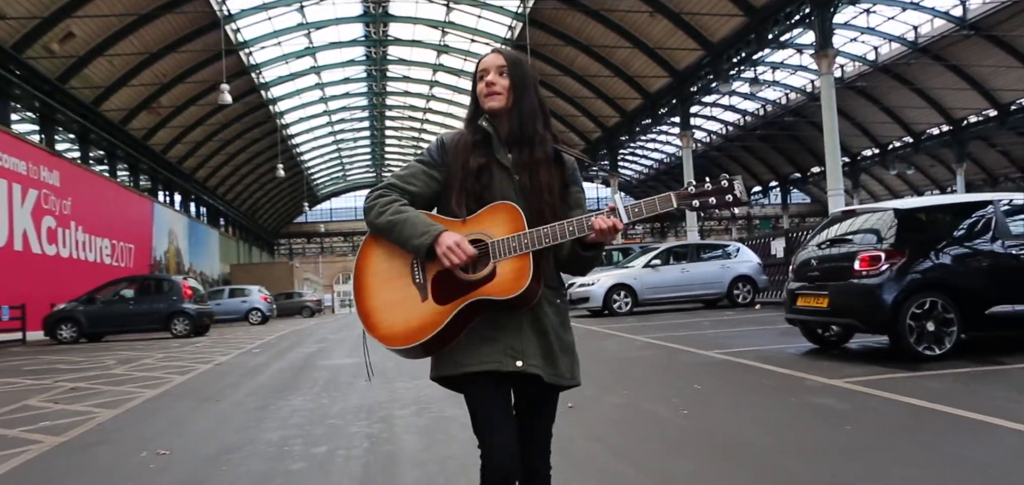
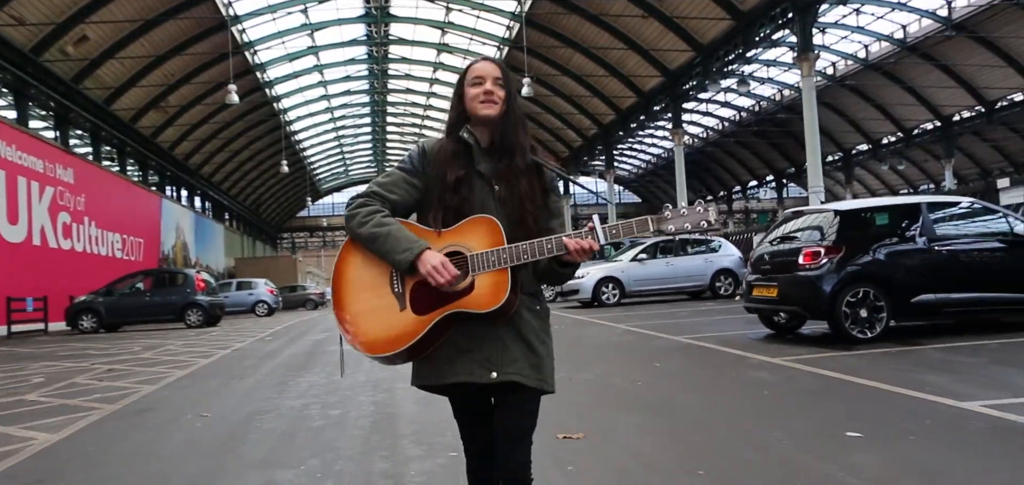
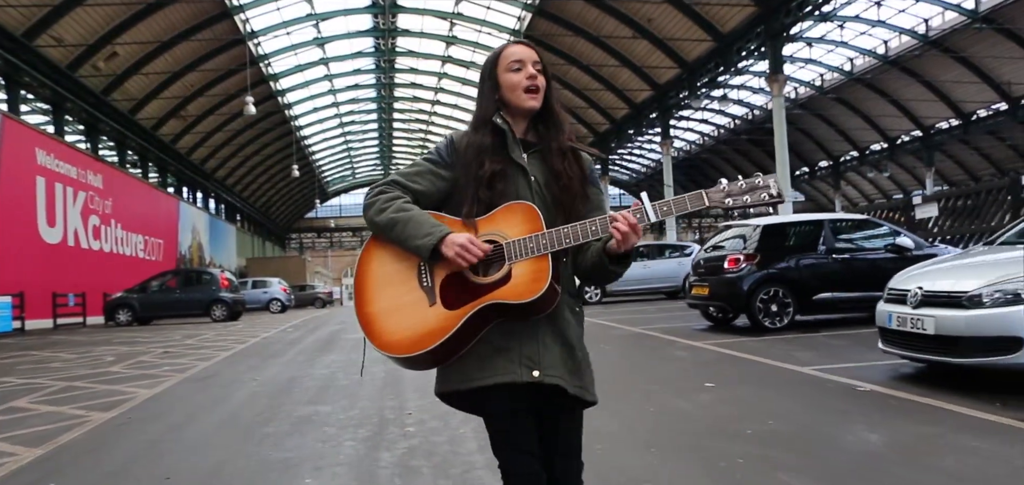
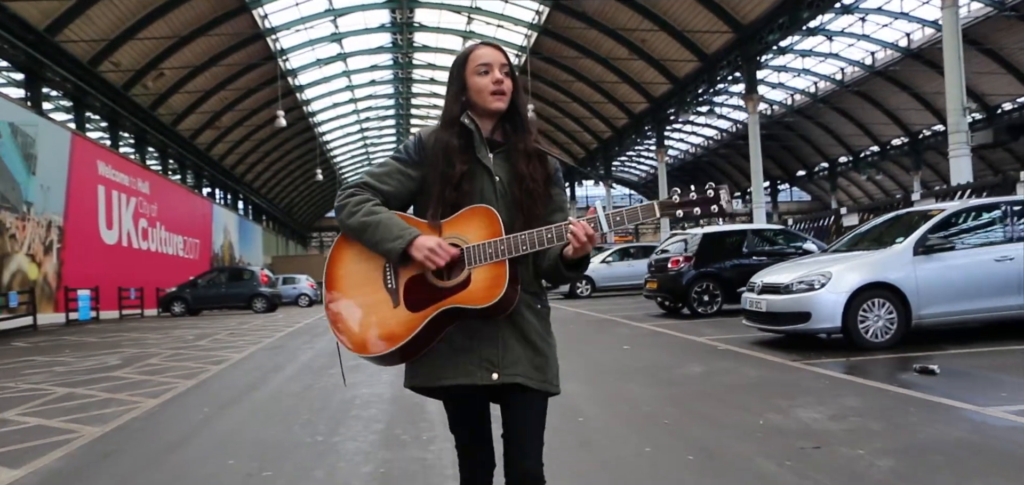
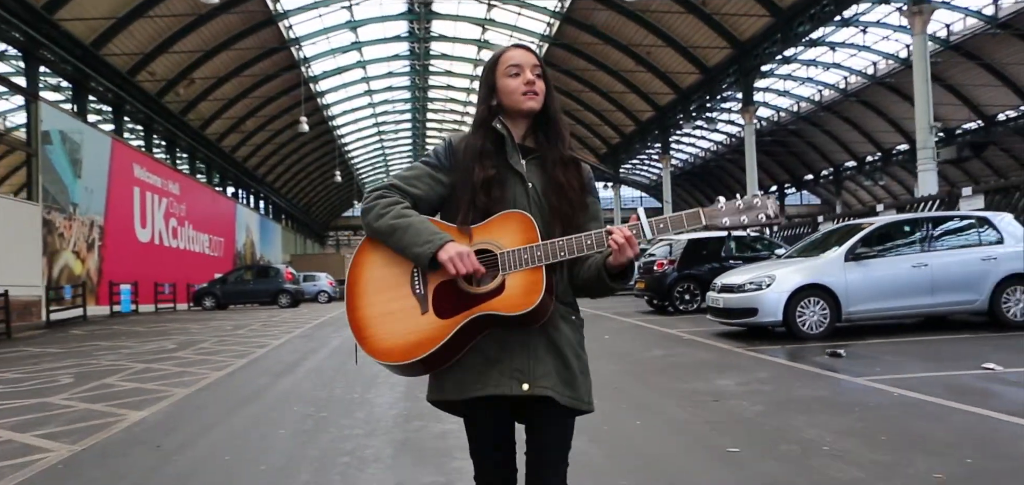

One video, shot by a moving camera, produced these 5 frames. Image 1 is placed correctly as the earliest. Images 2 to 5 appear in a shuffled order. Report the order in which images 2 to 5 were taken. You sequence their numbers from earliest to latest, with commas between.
2, 3, 4, 5
